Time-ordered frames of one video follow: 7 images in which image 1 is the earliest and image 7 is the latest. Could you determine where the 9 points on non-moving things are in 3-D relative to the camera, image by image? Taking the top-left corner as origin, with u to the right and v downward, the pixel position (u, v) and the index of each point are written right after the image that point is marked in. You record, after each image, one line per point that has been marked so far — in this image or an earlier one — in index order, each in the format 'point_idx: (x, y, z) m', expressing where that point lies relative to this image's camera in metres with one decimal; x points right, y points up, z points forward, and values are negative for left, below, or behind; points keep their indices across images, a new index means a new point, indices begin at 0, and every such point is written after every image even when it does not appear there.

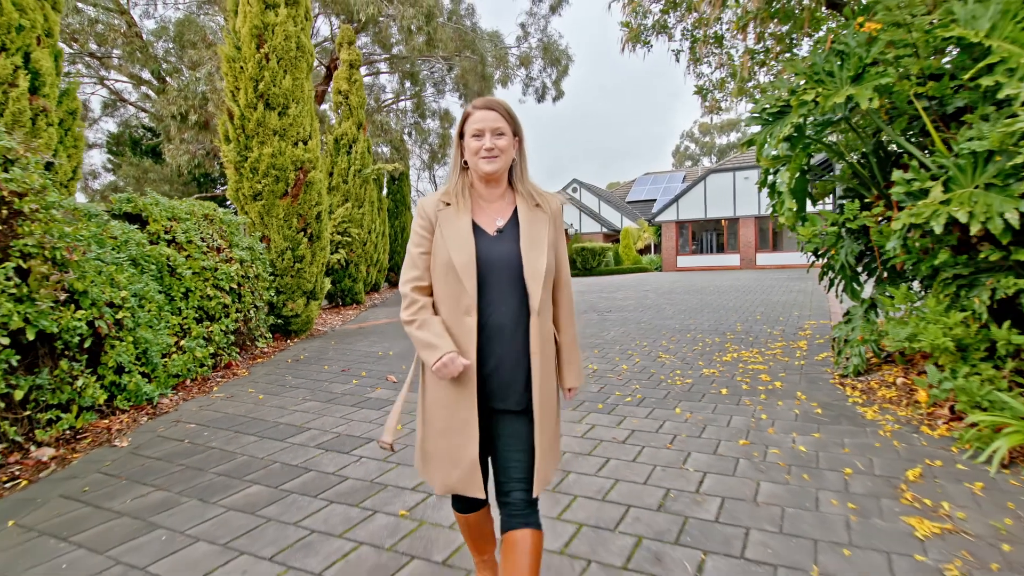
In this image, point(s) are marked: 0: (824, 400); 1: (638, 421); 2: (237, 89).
0: (+2.0, -0.7, +4.0) m
1: (+0.8, -0.8, +3.8) m
2: (-3.0, +2.2, +6.8) m
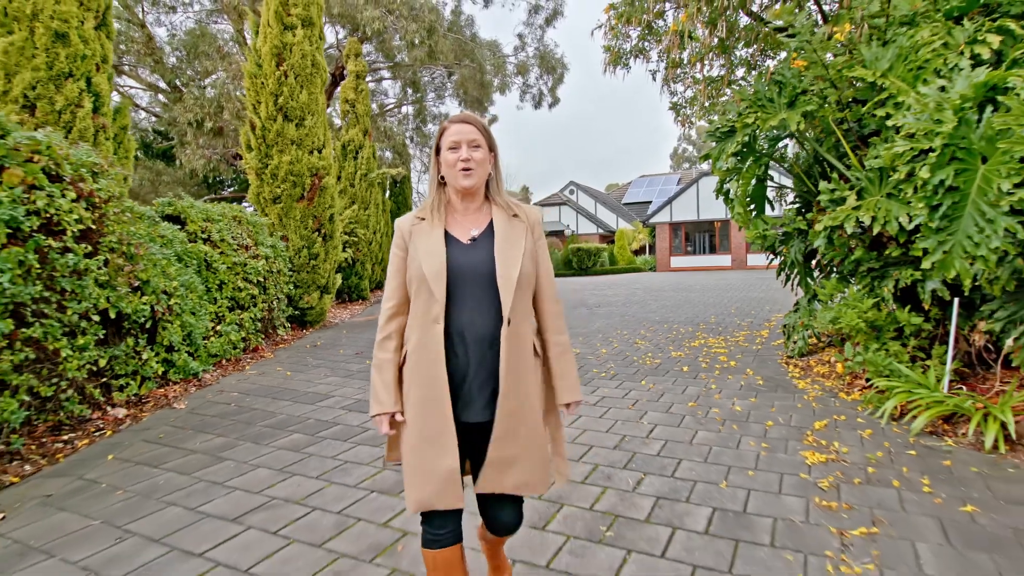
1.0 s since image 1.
0: (+1.9, -0.6, +4.8) m
1: (+0.7, -0.7, +4.5) m
2: (-3.1, +2.2, +7.5) m
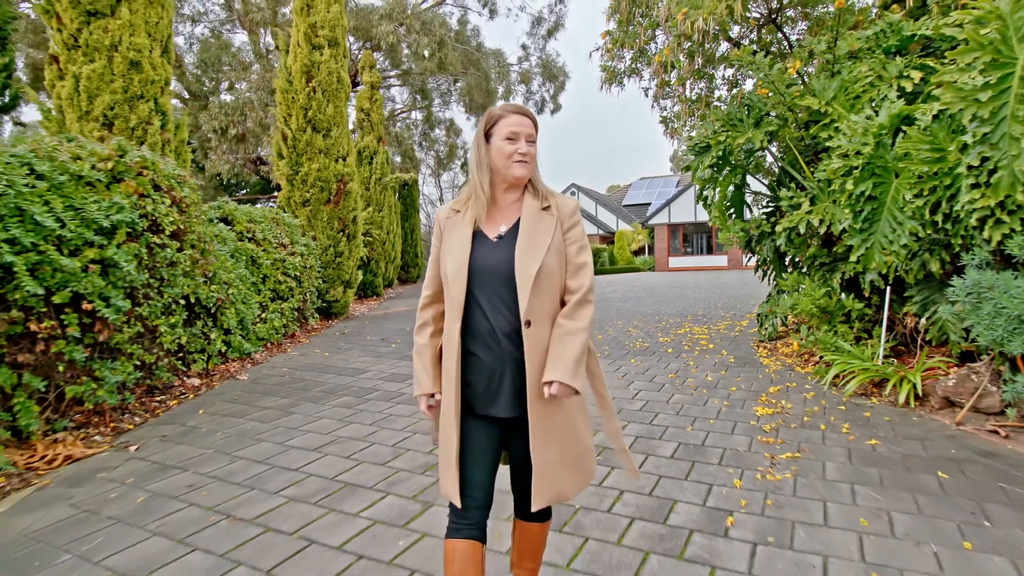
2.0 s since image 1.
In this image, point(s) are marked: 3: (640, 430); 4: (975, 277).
0: (+2.0, -0.6, +5.6) m
1: (+0.8, -0.7, +5.3) m
2: (-3.0, +2.3, +8.4) m
3: (+0.8, -0.8, +3.7) m
4: (+2.4, +0.1, +3.2) m
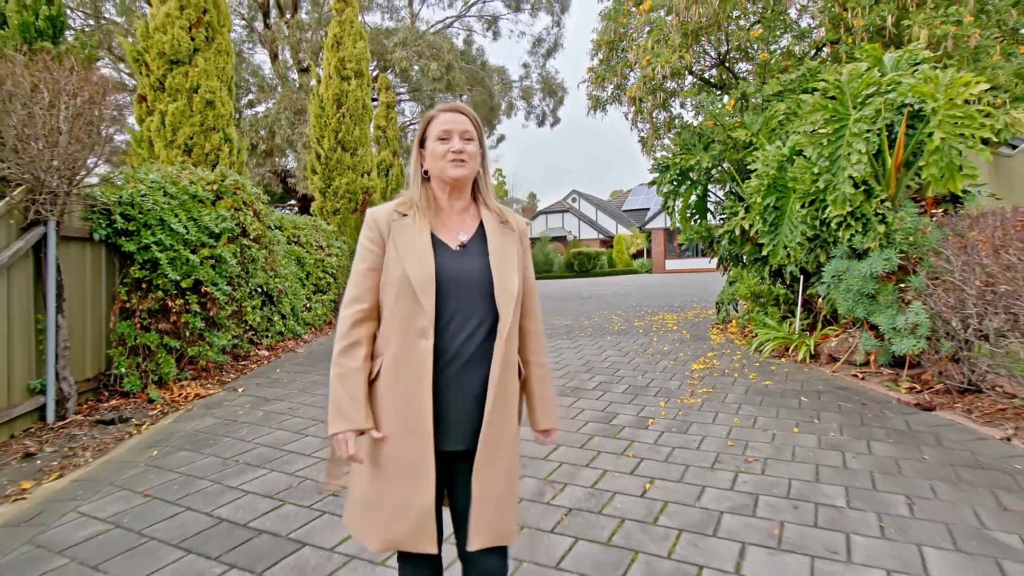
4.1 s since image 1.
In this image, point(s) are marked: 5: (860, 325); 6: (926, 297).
0: (+2.0, -0.5, +6.9) m
1: (+0.8, -0.6, +6.7) m
2: (-3.0, +2.4, +9.8) m
3: (+0.7, -0.7, +5.0) m
4: (+2.4, +0.2, +4.5) m
5: (+2.7, -0.3, +4.8) m
6: (+2.6, -0.1, +3.9) m
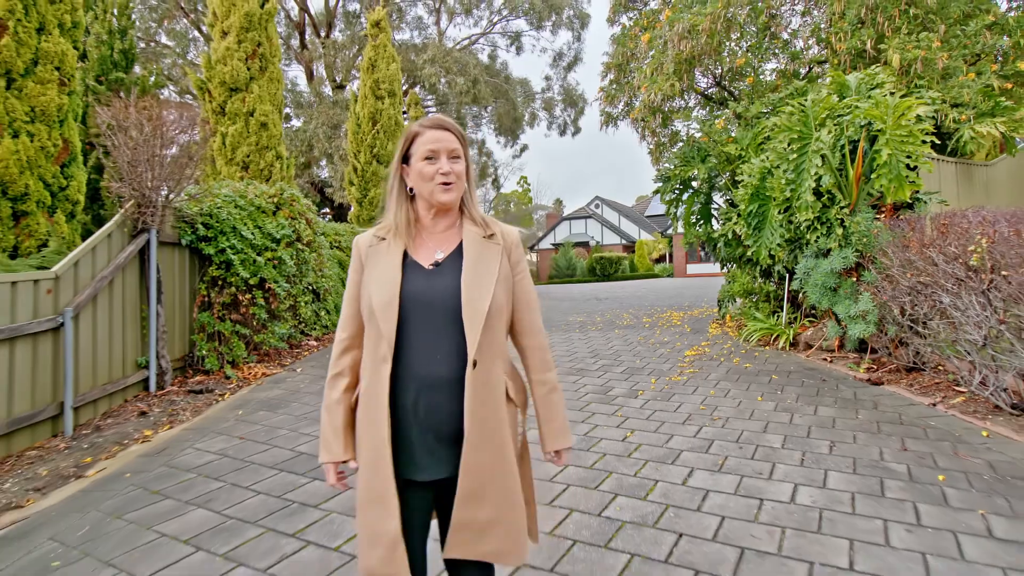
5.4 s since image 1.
0: (+2.2, -0.5, +7.6) m
1: (+1.0, -0.5, +7.4) m
2: (-2.6, +2.3, +10.7) m
3: (+0.9, -0.7, +5.8) m
4: (+2.5, +0.2, +5.3) m
5: (+2.8, -0.2, +5.5) m
6: (+2.7, 0.0, +4.6) m
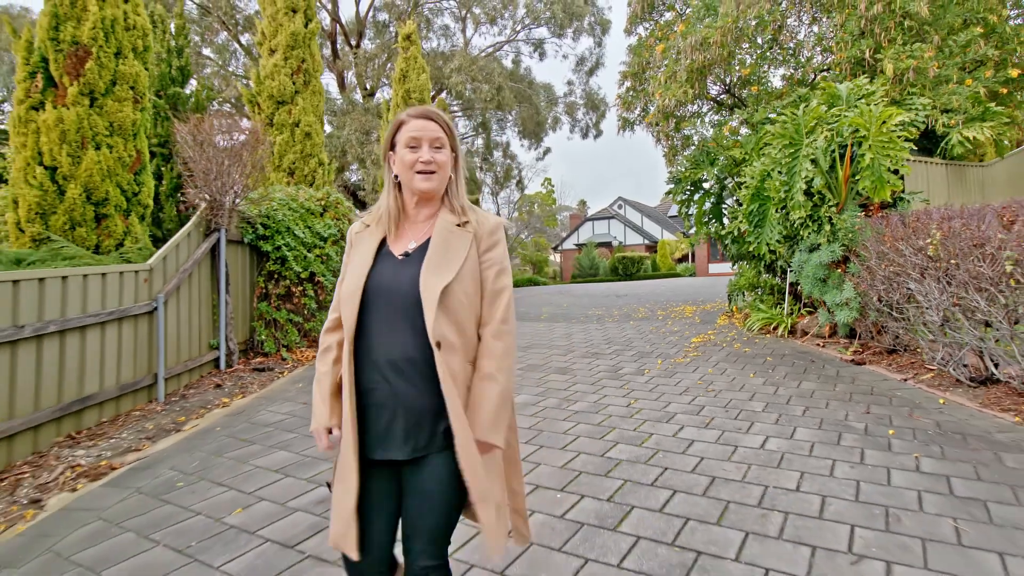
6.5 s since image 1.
0: (+2.5, -0.4, +8.2) m
1: (+1.3, -0.5, +8.0) m
2: (-2.2, +2.4, +11.5) m
3: (+1.1, -0.6, +6.4) m
4: (+2.7, +0.3, +5.8) m
5: (+3.0, -0.2, +6.1) m
6: (+2.9, +0.1, +5.2) m
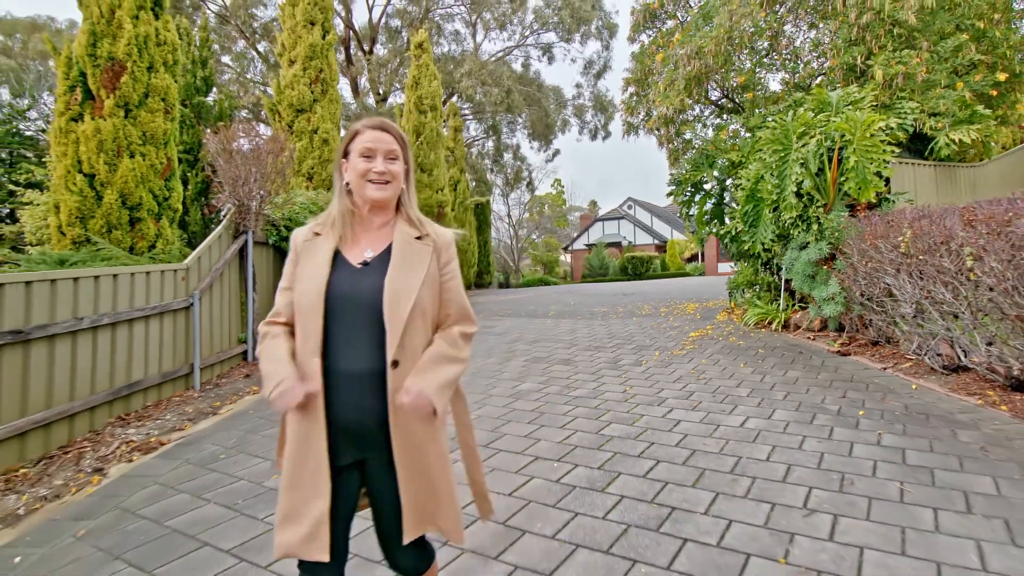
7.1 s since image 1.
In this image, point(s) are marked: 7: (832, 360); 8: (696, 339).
0: (+2.6, -0.4, +8.5) m
1: (+1.4, -0.4, +8.4) m
2: (-2.0, +2.4, +11.9) m
3: (+1.2, -0.6, +6.8) m
4: (+2.8, +0.3, +6.2) m
5: (+3.1, -0.1, +6.4) m
6: (+2.9, +0.1, +5.5) m
7: (+2.7, -0.6, +5.3) m
8: (+2.0, -0.5, +6.6) m
